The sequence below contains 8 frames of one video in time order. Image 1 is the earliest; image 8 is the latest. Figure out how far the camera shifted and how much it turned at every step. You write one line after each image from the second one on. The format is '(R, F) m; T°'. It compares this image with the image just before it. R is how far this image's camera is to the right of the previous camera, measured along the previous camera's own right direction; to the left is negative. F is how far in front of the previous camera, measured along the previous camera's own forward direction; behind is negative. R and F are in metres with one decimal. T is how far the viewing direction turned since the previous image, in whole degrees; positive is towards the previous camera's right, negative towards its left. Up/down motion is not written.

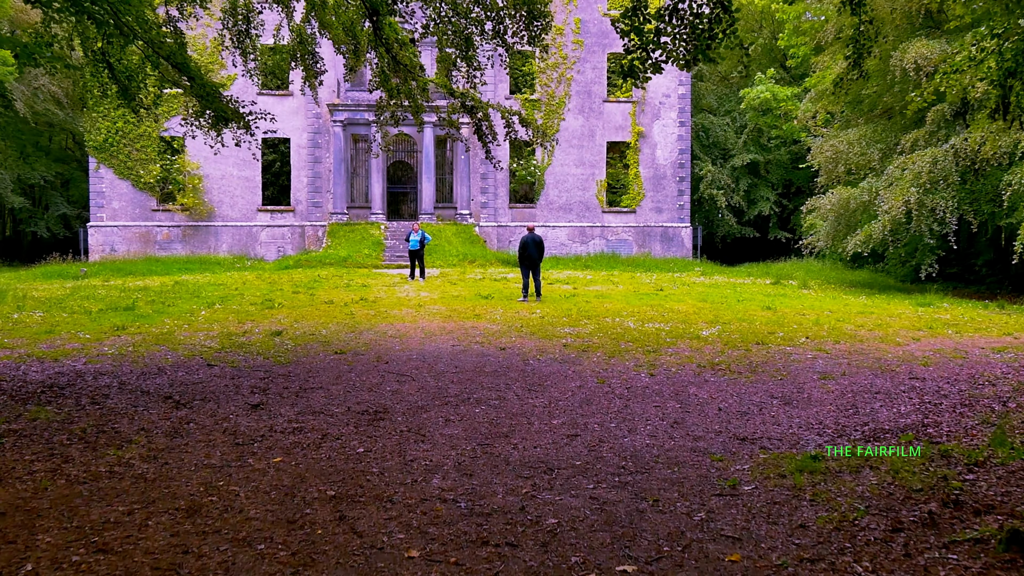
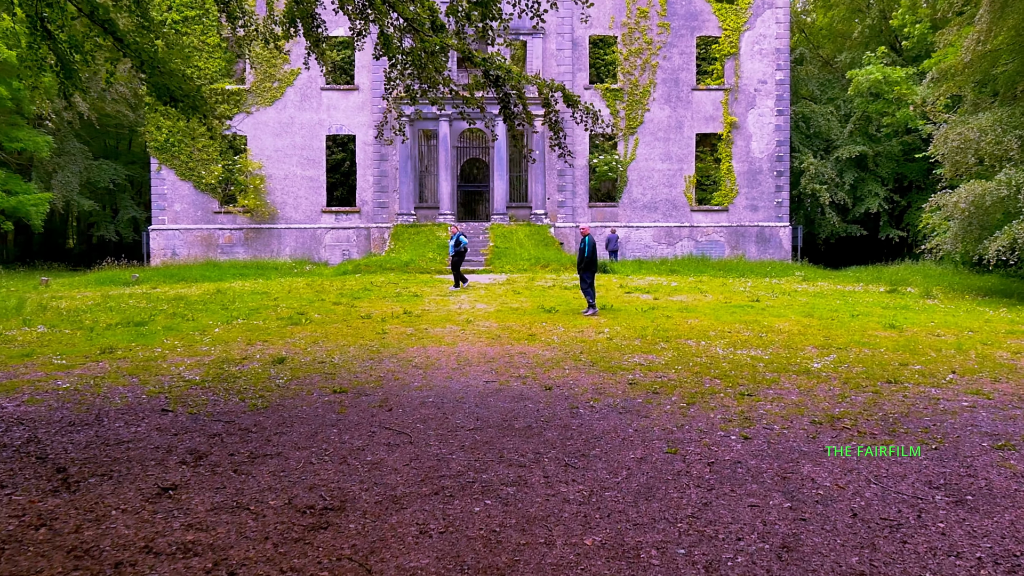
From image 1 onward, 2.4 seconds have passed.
(+0.3, +2.0) m; -6°
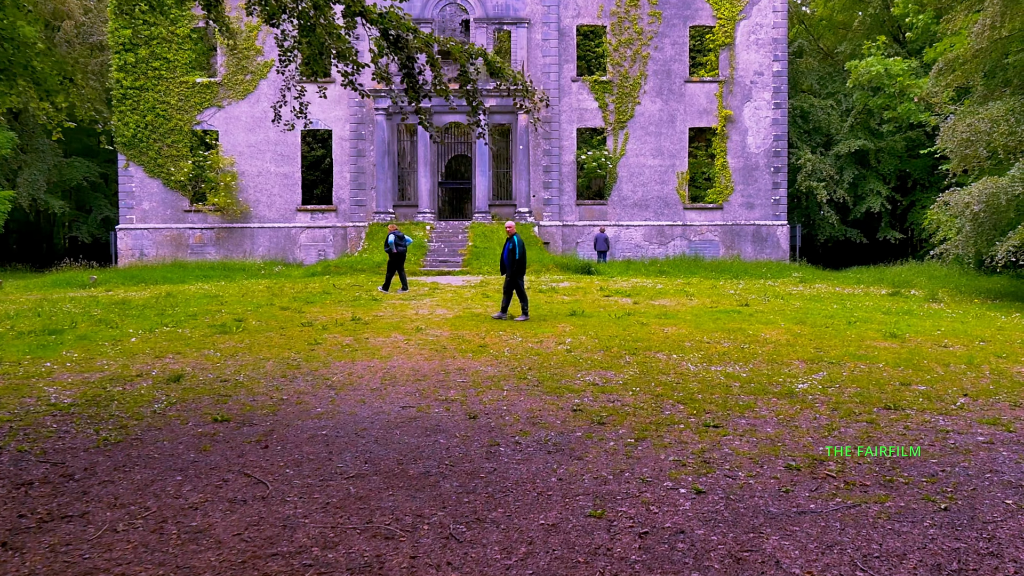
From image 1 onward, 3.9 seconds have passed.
(+0.5, +1.1) m; 0°
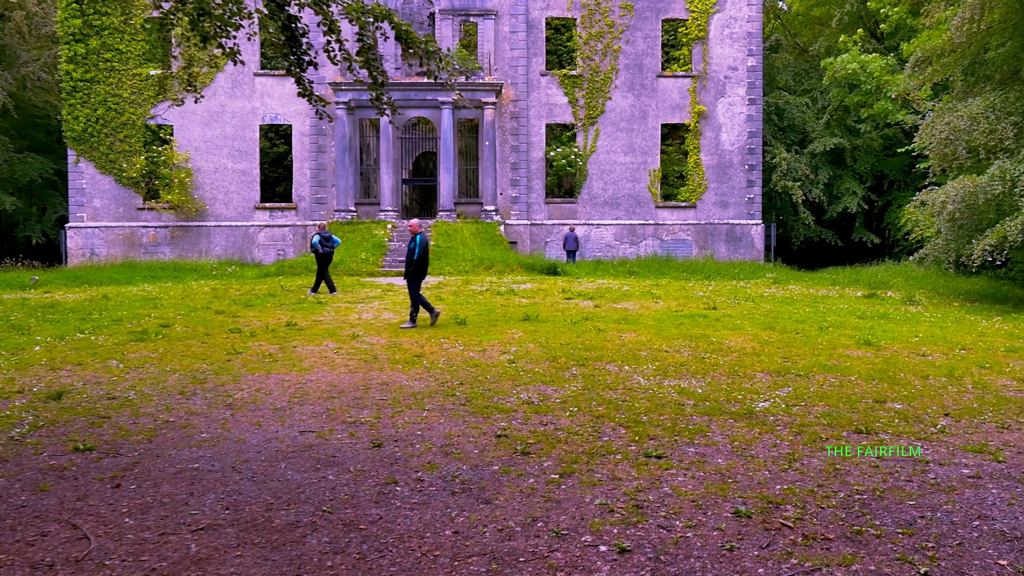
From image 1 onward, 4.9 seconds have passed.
(+0.3, +0.8) m; +1°
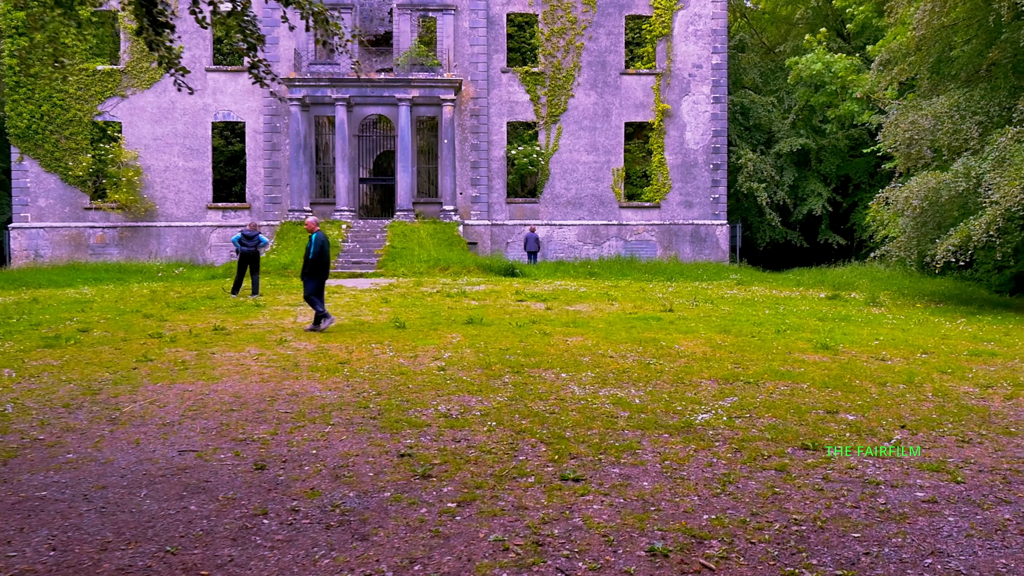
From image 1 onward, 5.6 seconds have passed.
(+0.3, +0.5) m; +2°
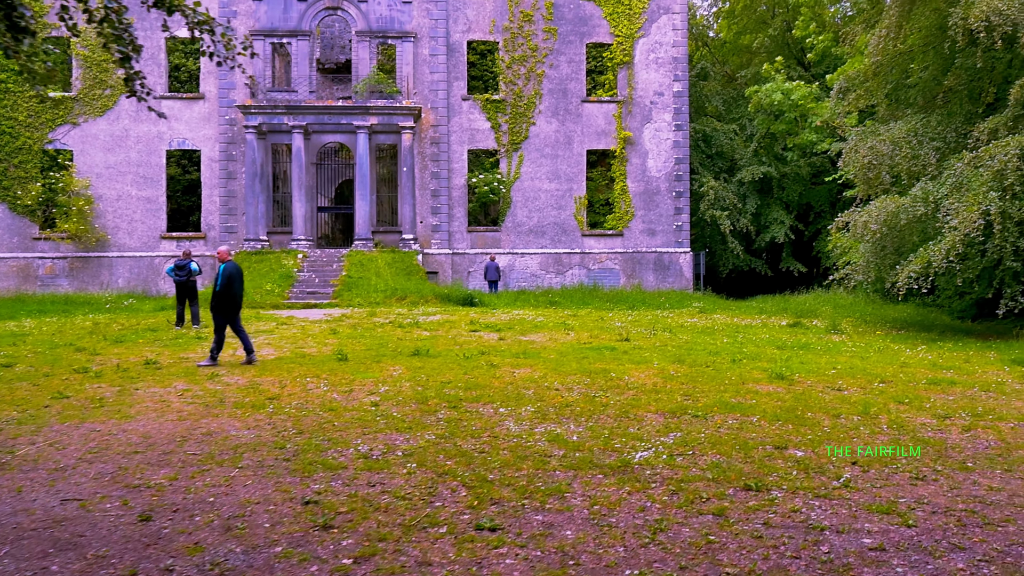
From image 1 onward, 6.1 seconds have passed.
(+0.2, +0.3) m; +2°
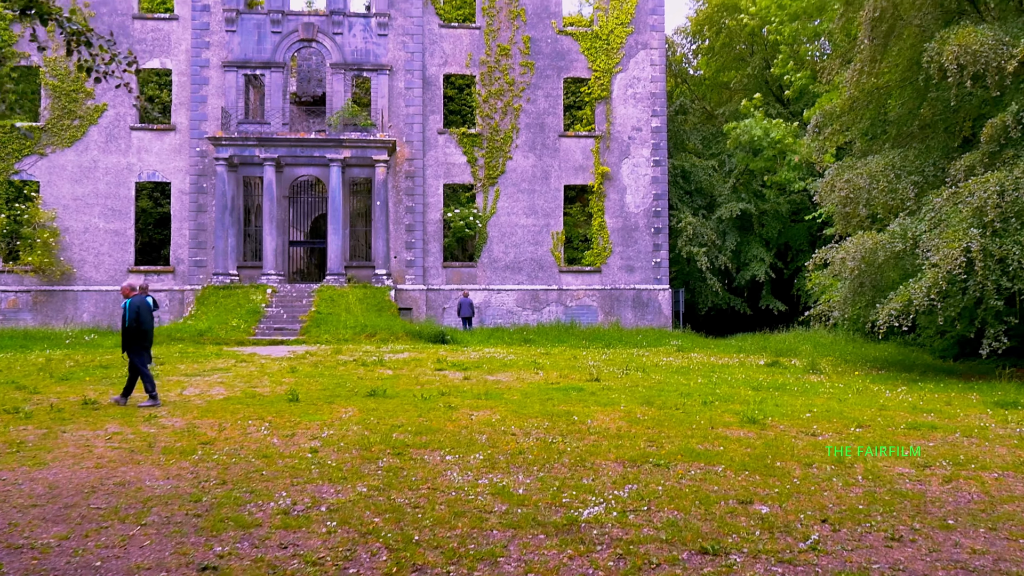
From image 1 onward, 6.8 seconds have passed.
(+0.2, +0.4) m; +1°
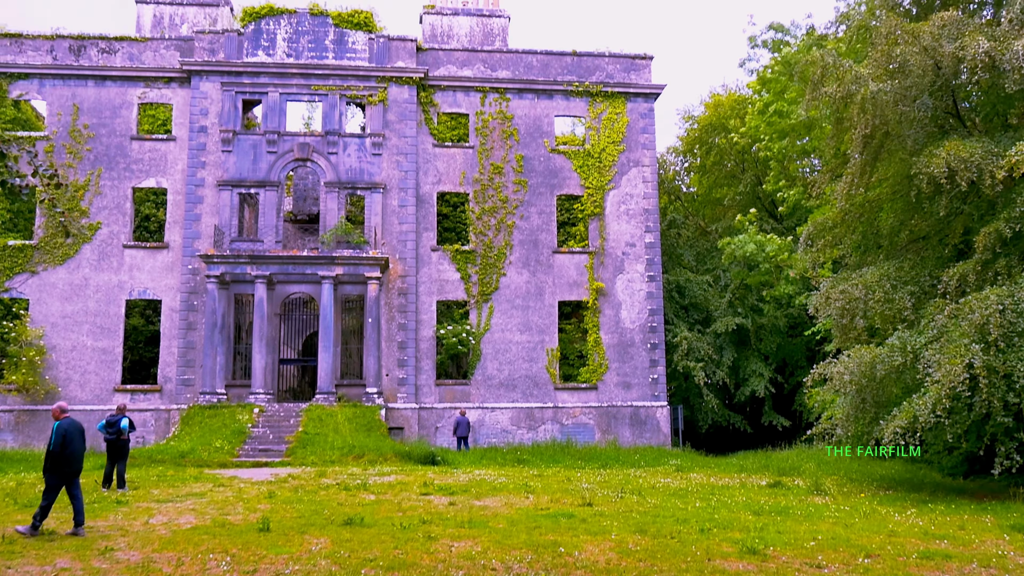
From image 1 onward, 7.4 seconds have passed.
(+0.1, +0.3) m; 0°
